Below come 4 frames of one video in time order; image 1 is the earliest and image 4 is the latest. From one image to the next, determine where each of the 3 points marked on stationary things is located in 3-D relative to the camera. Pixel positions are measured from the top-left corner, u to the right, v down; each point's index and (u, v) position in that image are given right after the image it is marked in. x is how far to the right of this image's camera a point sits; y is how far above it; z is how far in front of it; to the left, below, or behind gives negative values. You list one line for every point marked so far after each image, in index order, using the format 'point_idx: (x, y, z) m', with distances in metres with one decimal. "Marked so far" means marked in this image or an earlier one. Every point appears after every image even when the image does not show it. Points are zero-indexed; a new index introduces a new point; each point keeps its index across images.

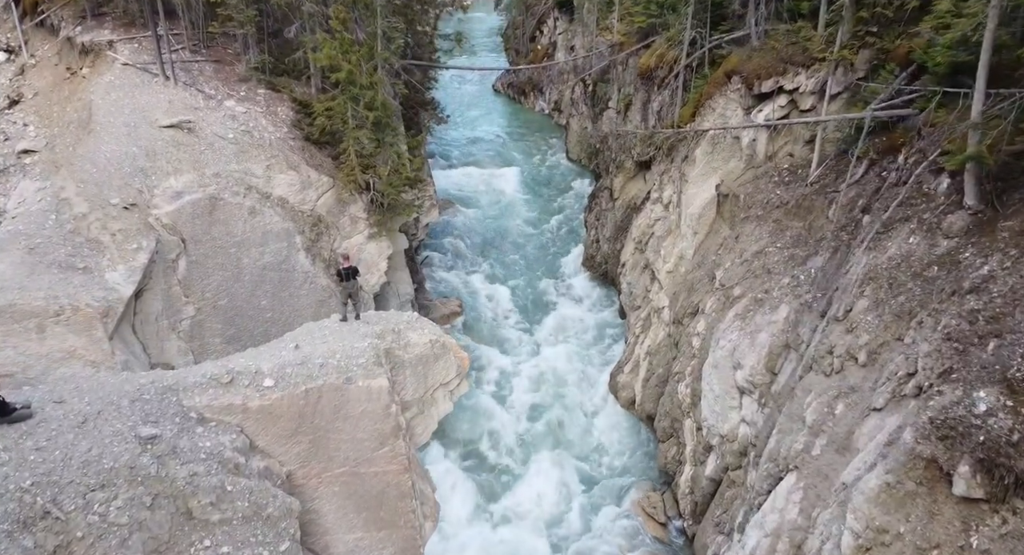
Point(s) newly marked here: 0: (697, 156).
0: (+5.3, +3.4, +17.2) m
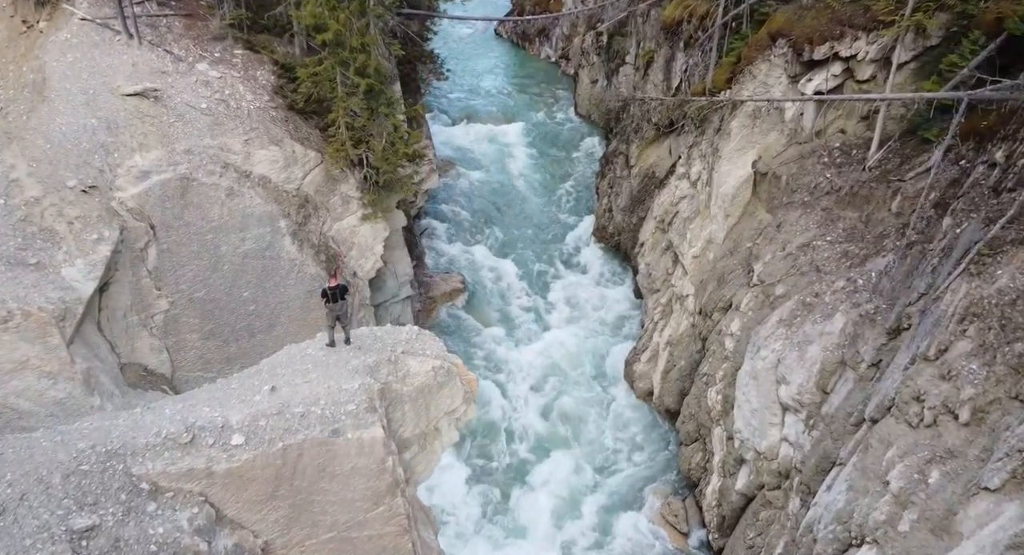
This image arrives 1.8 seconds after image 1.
0: (+5.6, +3.7, +15.3) m
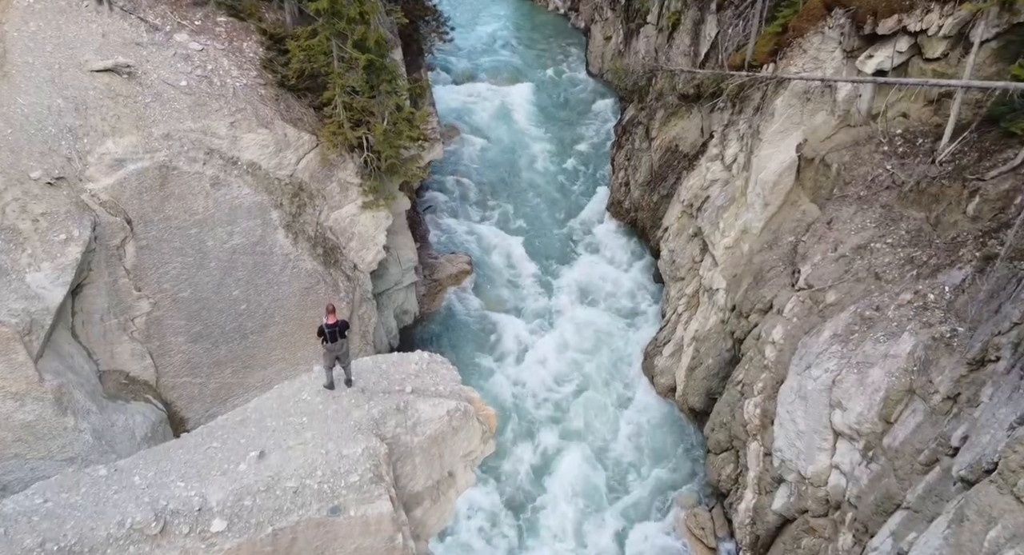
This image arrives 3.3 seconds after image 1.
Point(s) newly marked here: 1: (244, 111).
0: (+6.0, +3.8, +13.6) m
1: (-5.8, +3.6, +13.0) m
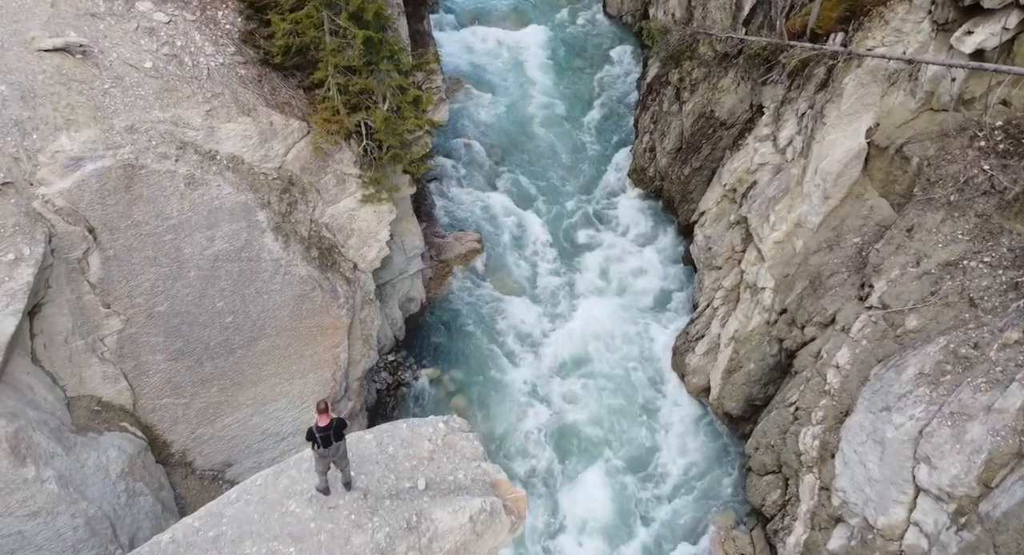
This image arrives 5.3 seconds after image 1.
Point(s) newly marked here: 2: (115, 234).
0: (+6.4, +3.7, +11.6) m
1: (-5.3, +3.4, +11.1) m
2: (-6.9, +0.7, +10.5) m
